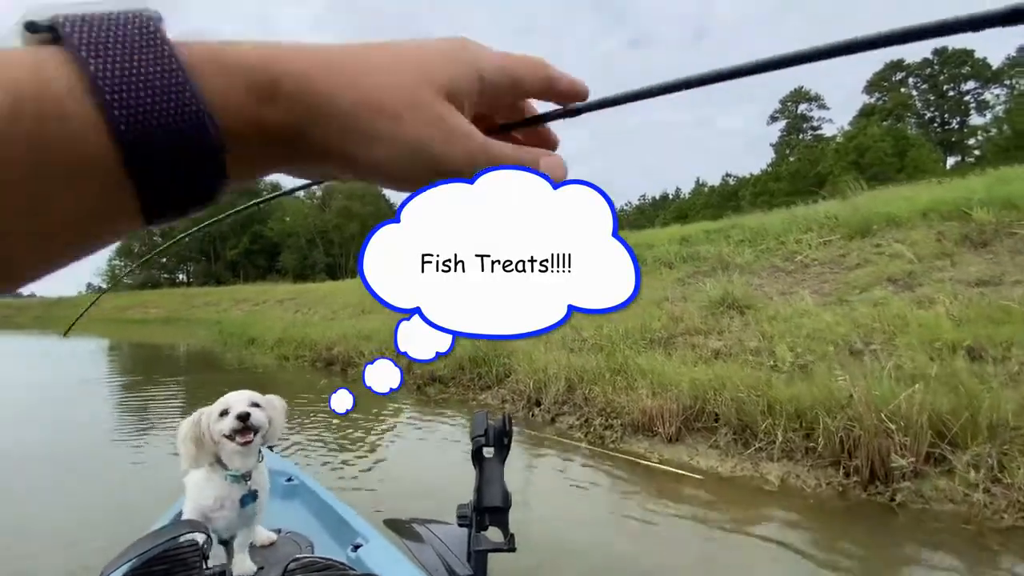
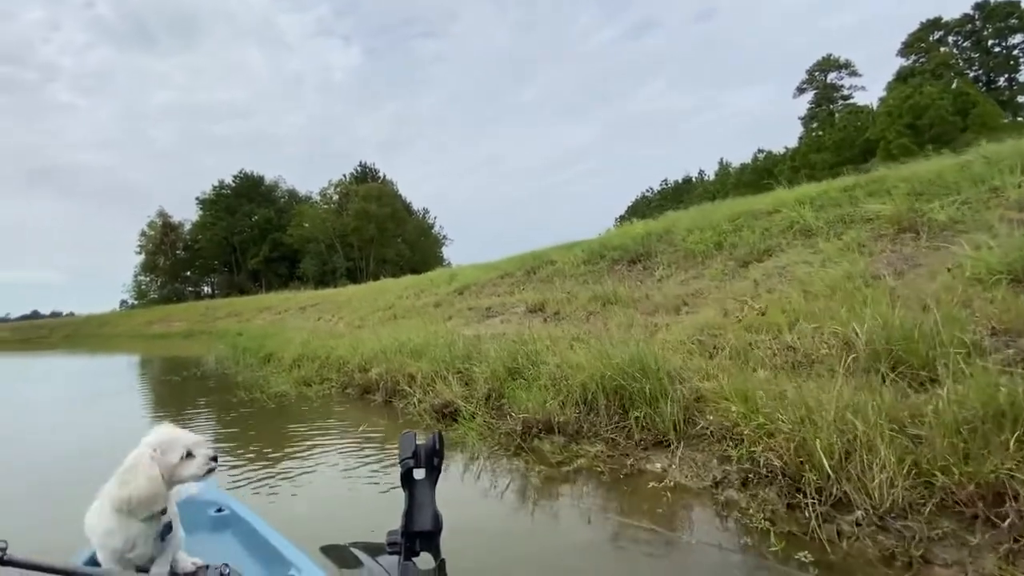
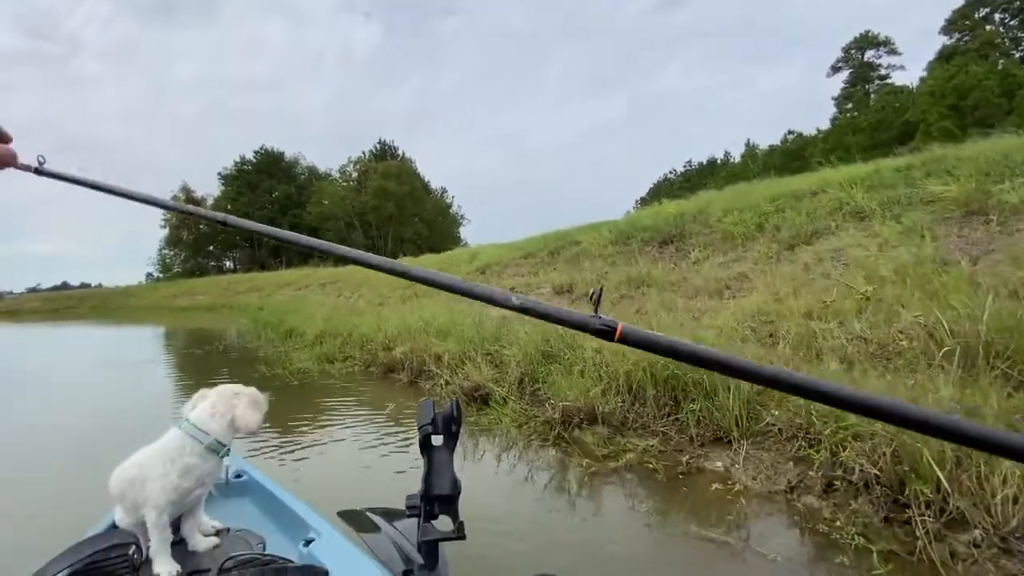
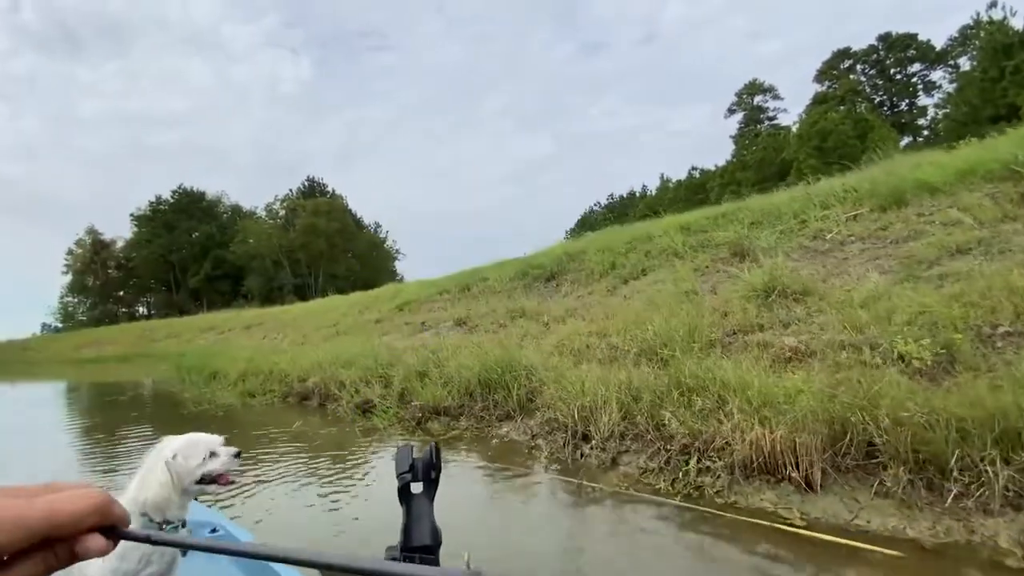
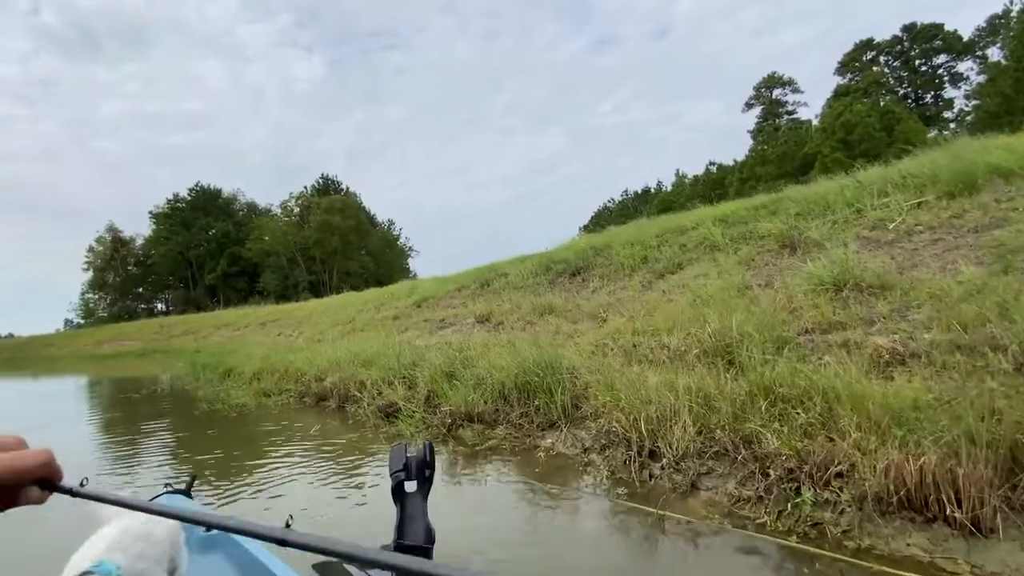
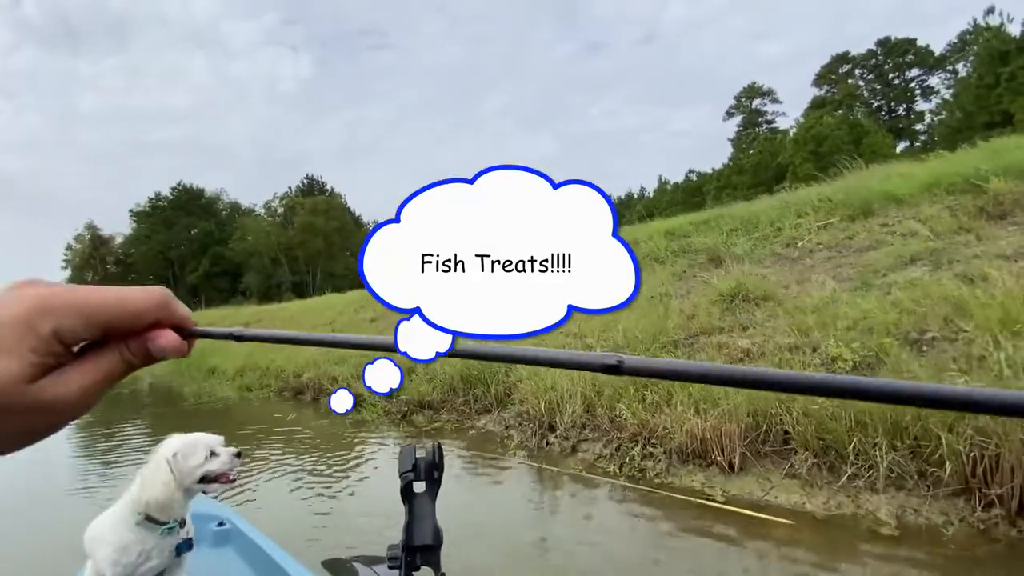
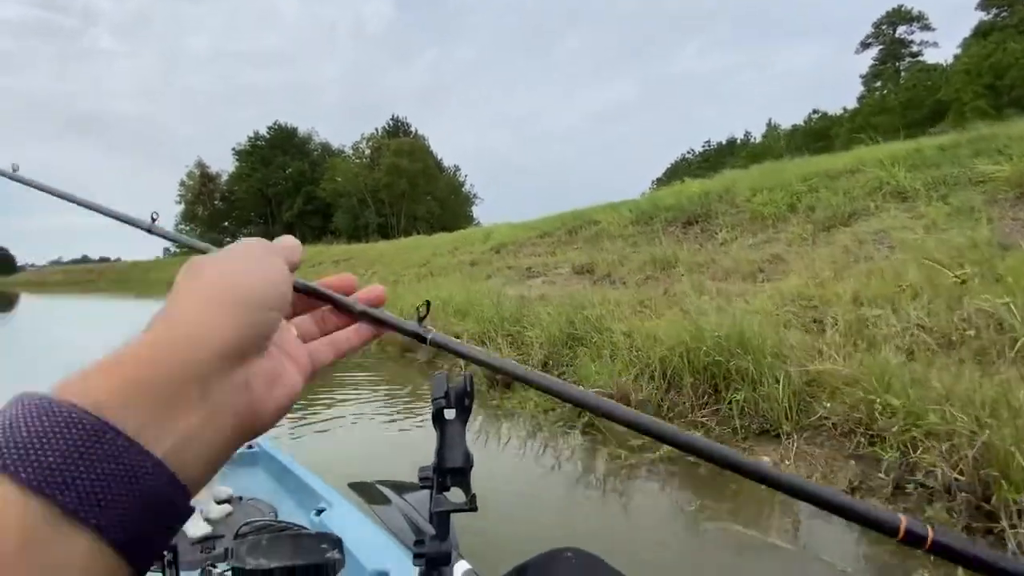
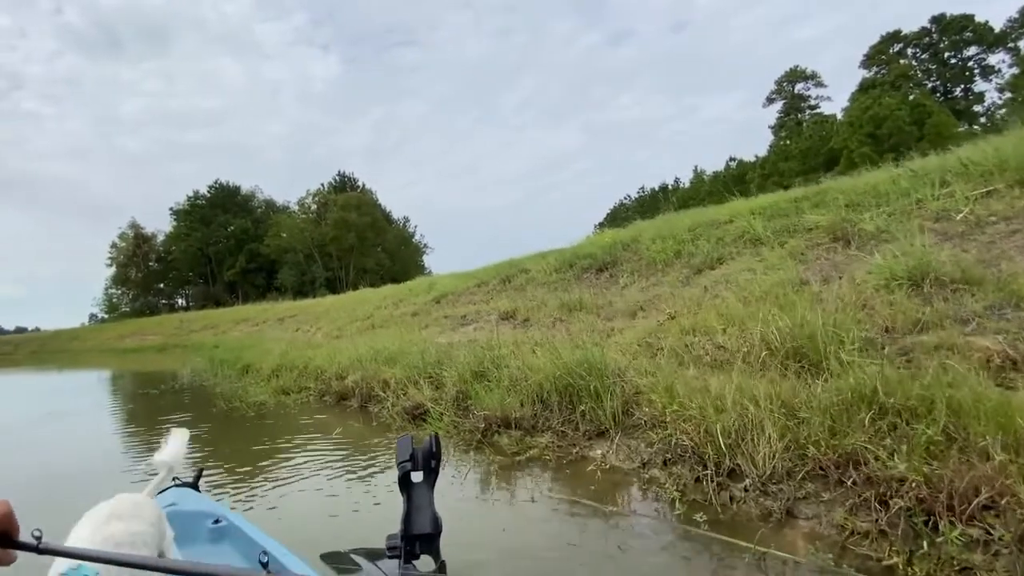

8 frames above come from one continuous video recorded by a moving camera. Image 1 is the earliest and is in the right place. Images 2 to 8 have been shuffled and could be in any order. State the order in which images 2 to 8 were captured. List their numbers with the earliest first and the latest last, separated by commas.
6, 4, 5, 8, 2, 3, 7
